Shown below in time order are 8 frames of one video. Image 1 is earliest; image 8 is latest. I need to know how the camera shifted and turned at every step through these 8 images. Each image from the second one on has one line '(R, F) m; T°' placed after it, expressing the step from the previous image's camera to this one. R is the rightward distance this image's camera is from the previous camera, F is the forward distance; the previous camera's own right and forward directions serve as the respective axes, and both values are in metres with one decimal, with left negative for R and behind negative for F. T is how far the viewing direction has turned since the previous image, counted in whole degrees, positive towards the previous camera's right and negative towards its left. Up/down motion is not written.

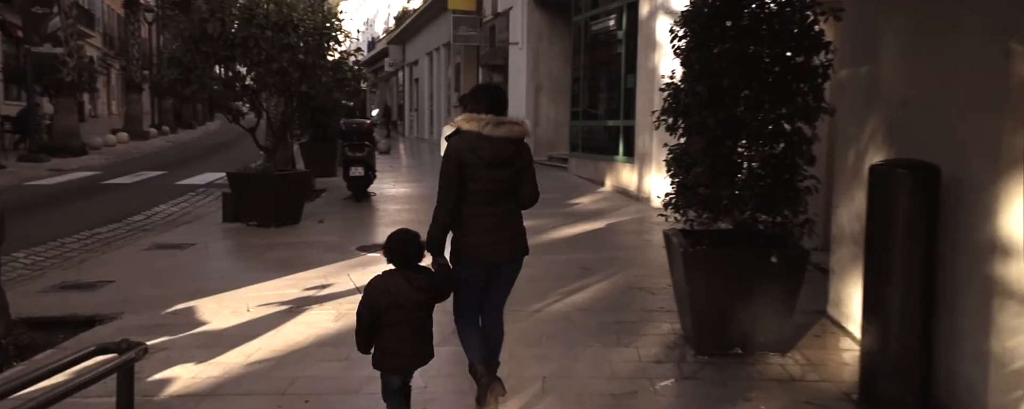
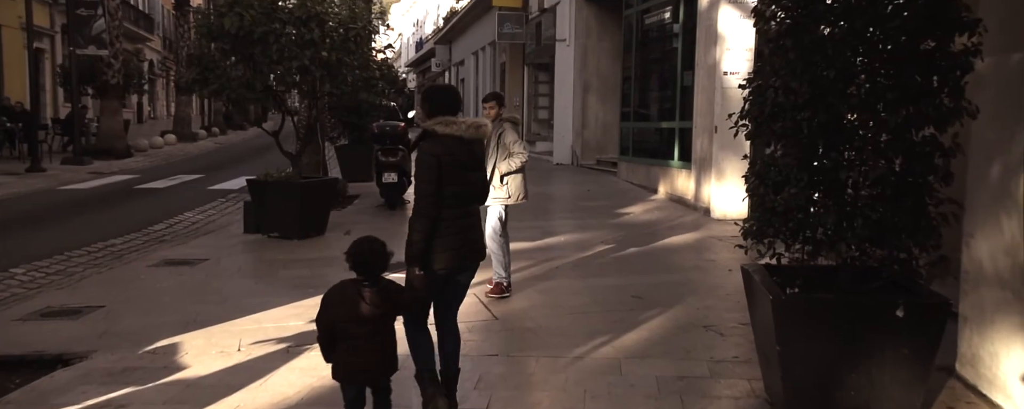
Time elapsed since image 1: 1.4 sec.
(+0.1, +1.2) m; -3°
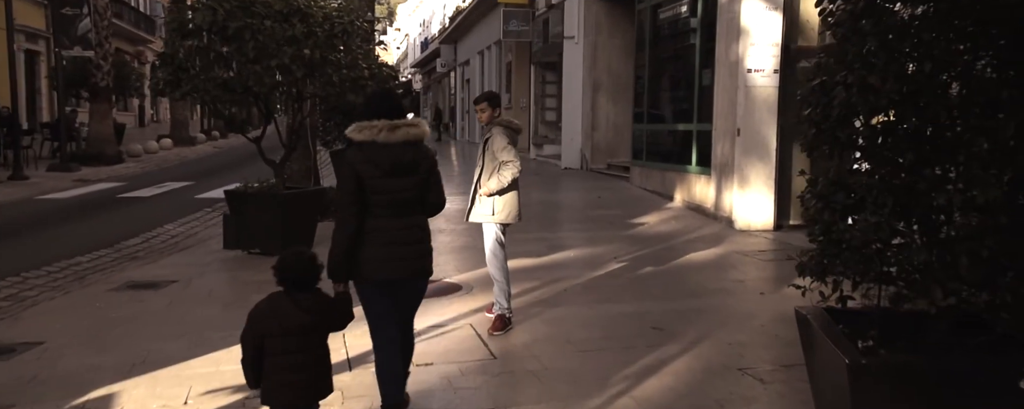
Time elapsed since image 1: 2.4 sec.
(+0.1, +0.9) m; -1°
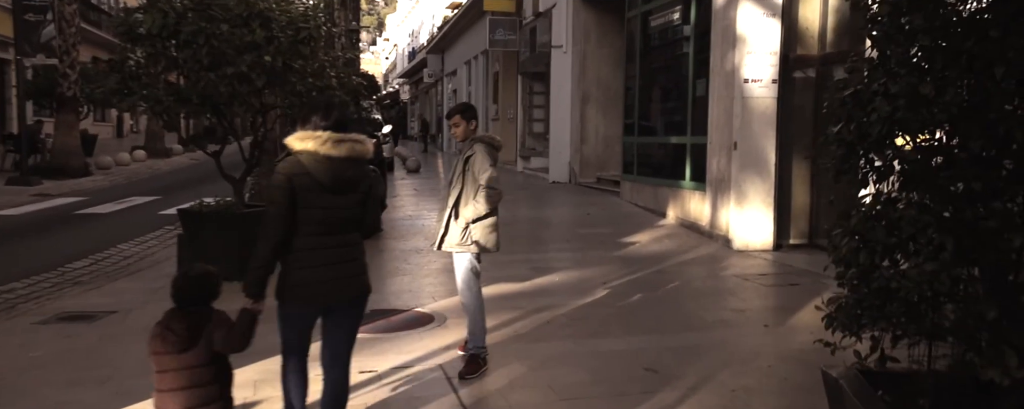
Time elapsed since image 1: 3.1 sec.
(+0.1, +0.7) m; +1°
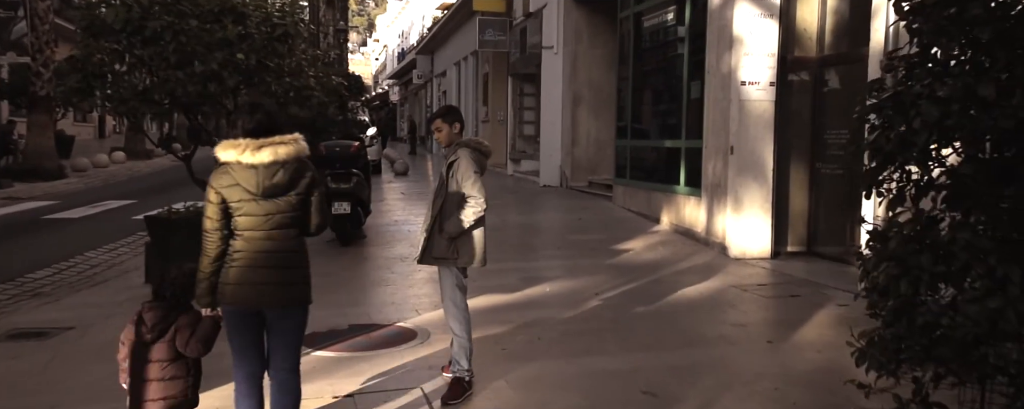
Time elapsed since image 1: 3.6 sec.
(0.0, +0.4) m; +1°
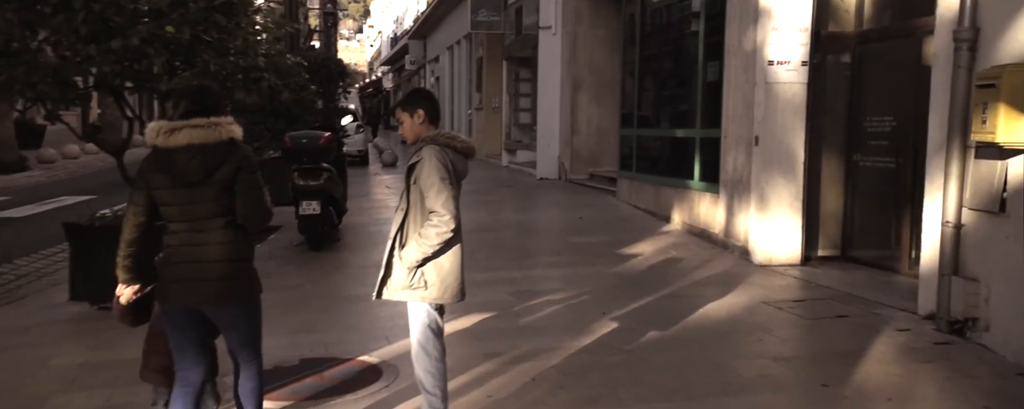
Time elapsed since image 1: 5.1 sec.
(+0.1, +1.3) m; 0°
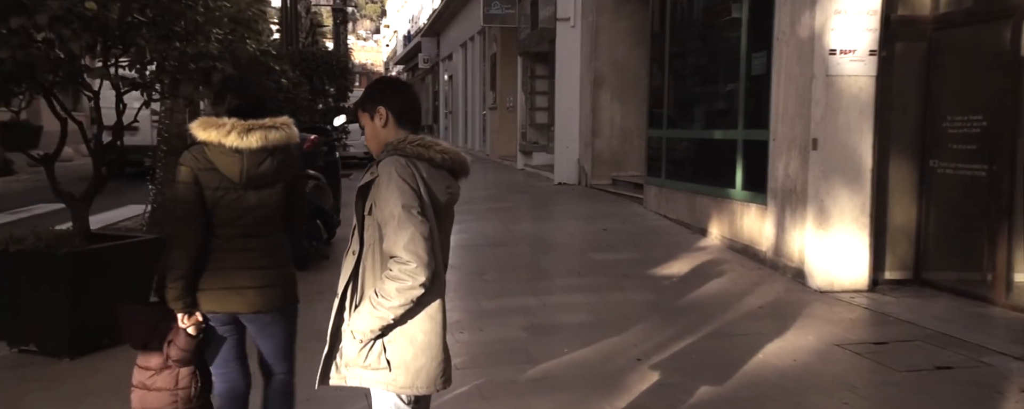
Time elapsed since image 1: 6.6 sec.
(0.0, +1.3) m; -1°
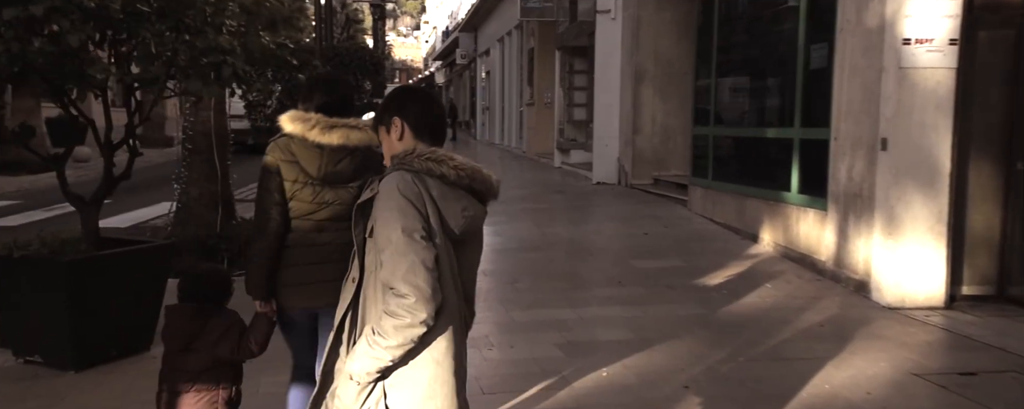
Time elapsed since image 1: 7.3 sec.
(0.0, +0.6) m; -2°
